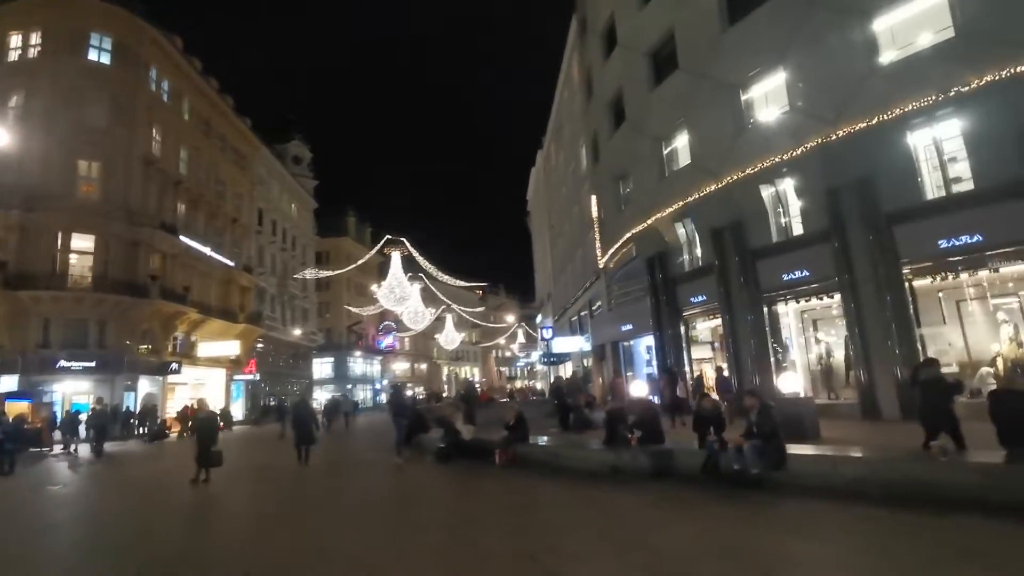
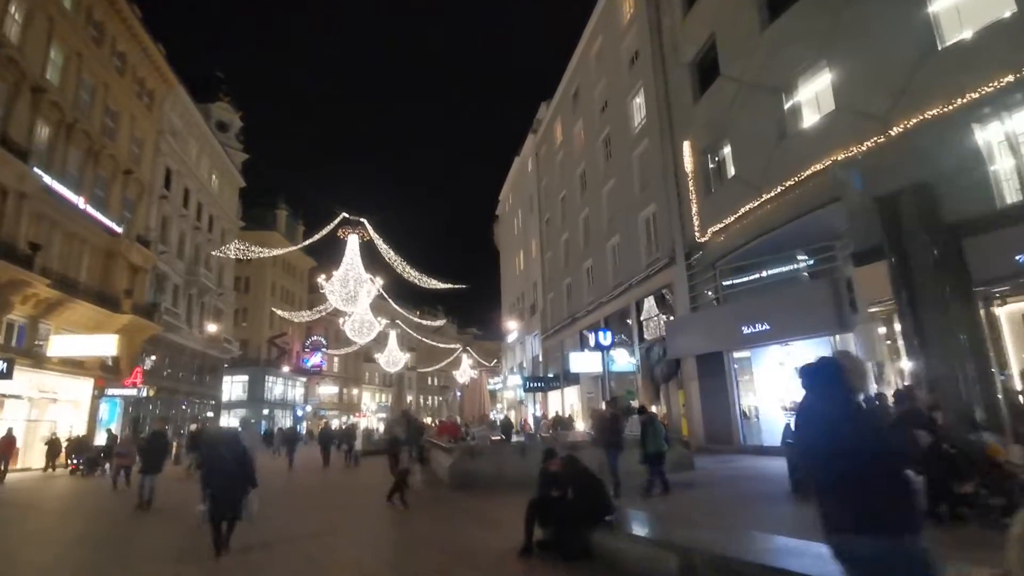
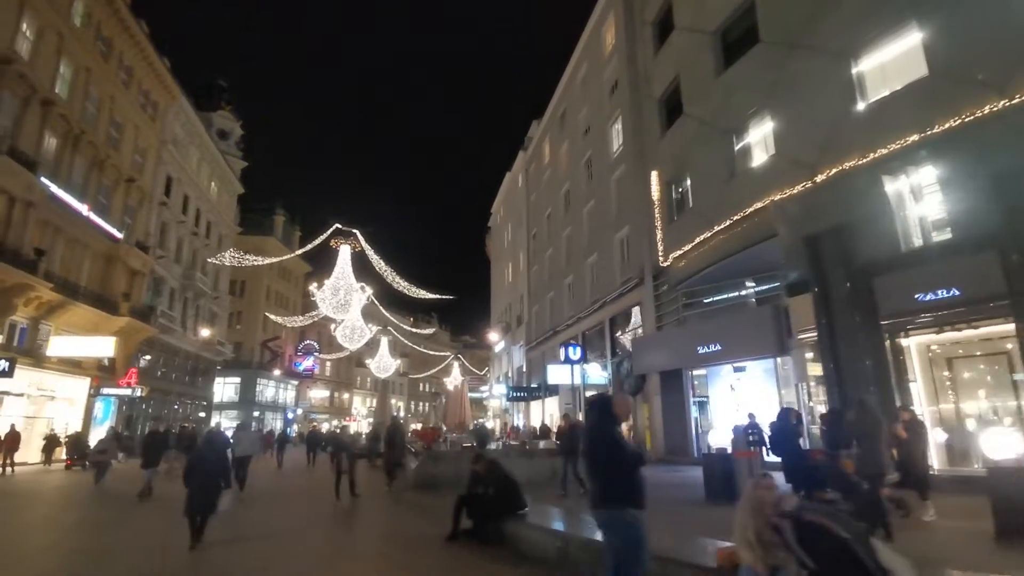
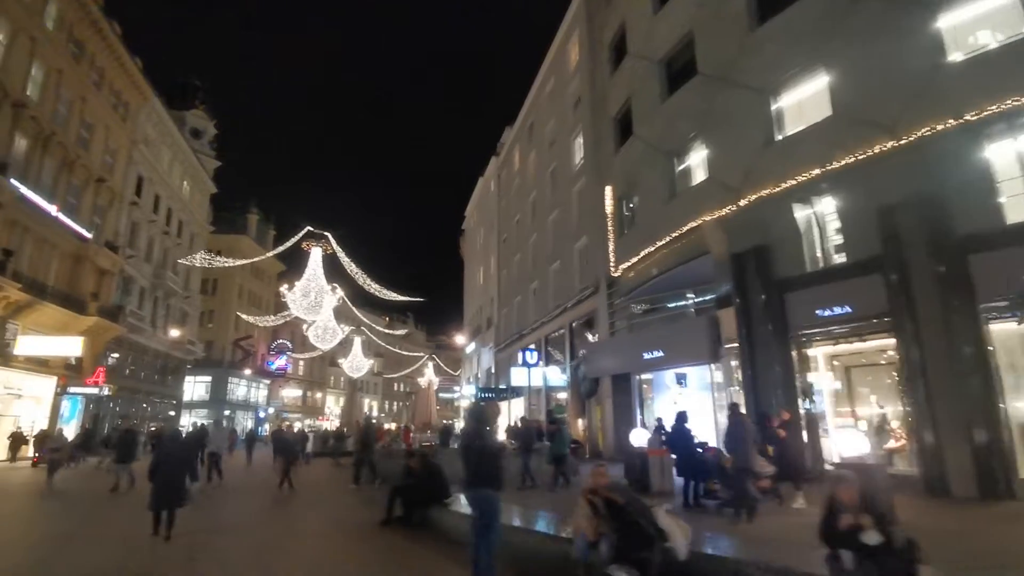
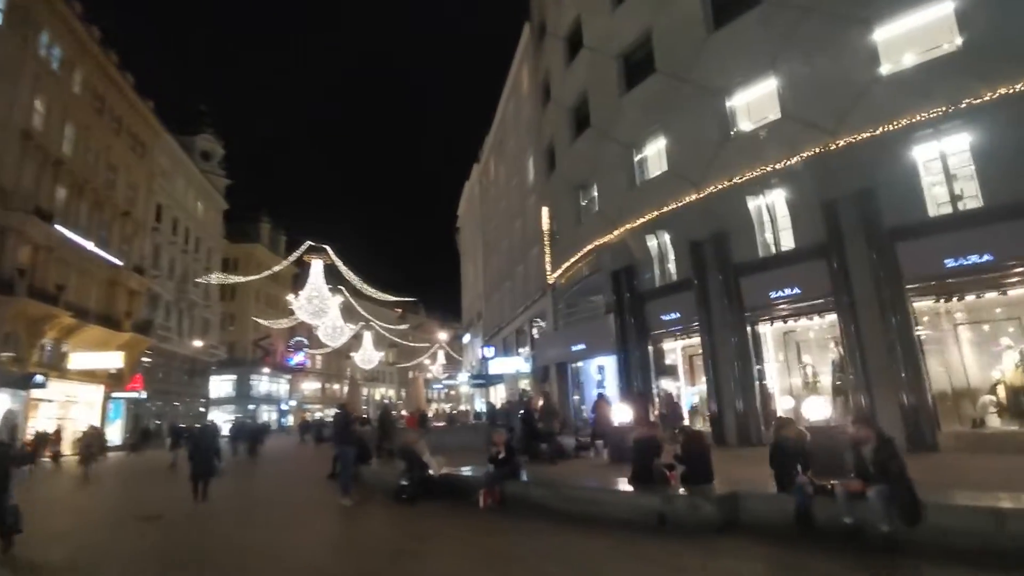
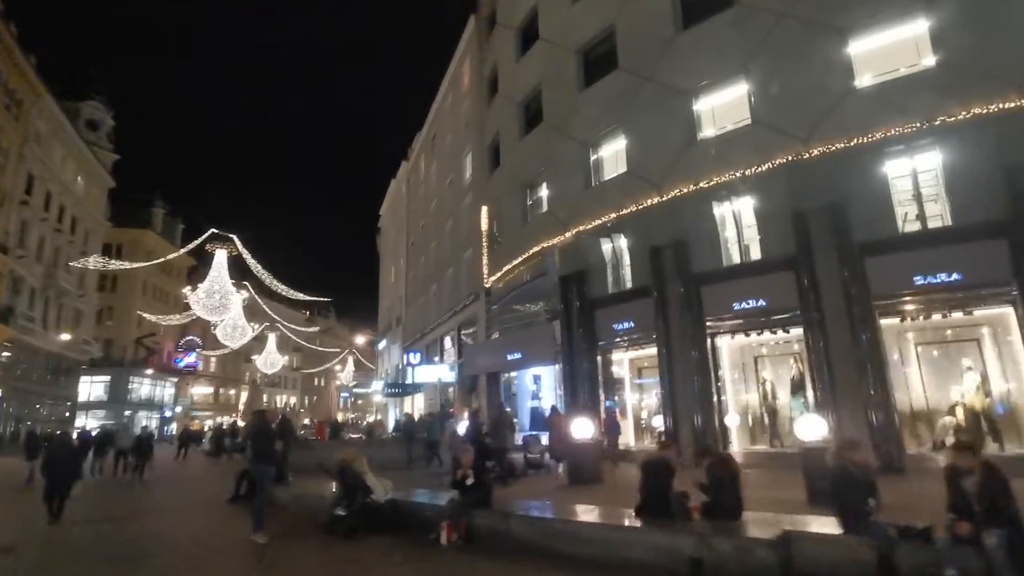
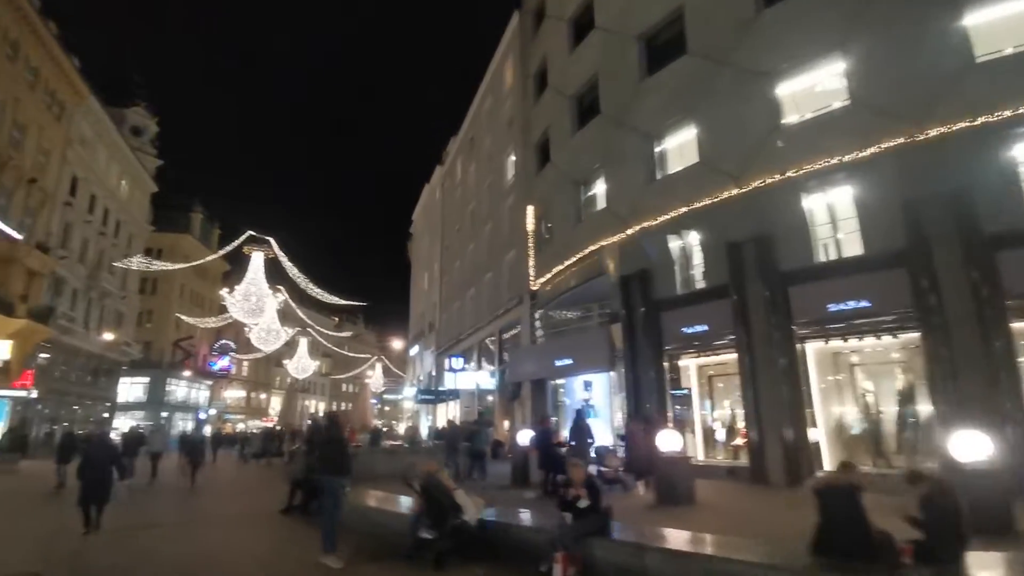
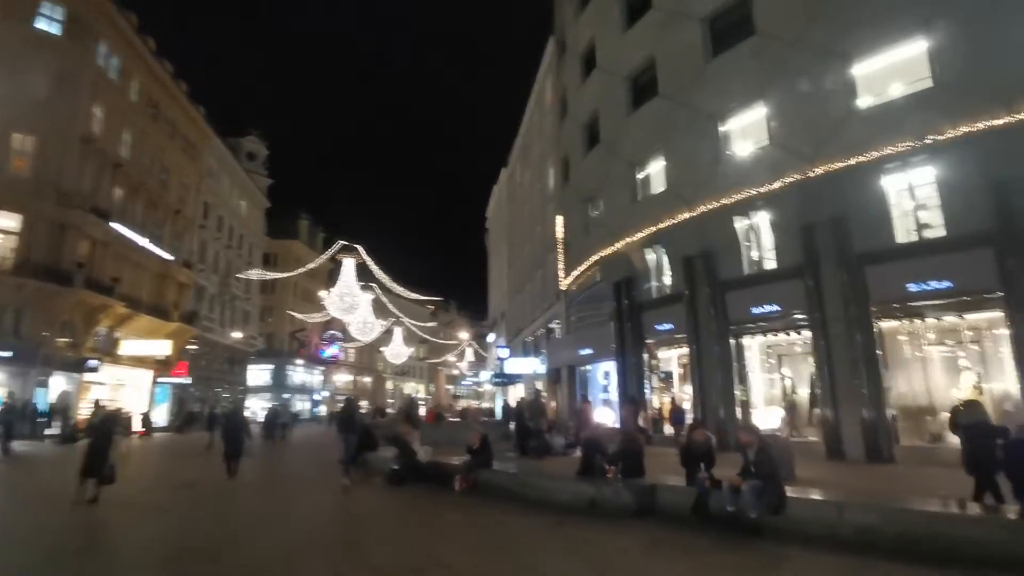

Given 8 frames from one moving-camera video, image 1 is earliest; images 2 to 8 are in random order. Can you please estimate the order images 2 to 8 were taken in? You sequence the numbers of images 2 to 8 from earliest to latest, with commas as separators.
8, 5, 6, 7, 4, 3, 2
